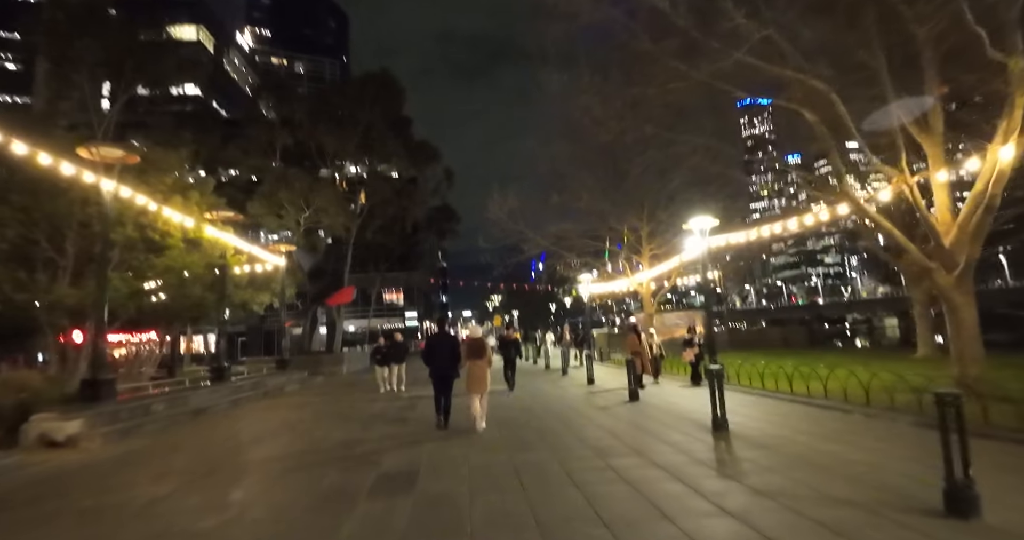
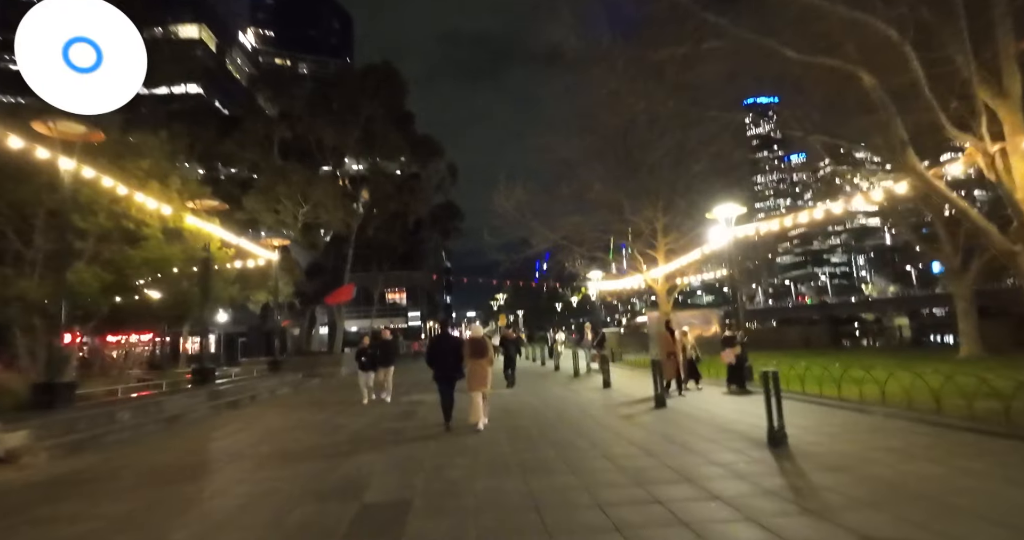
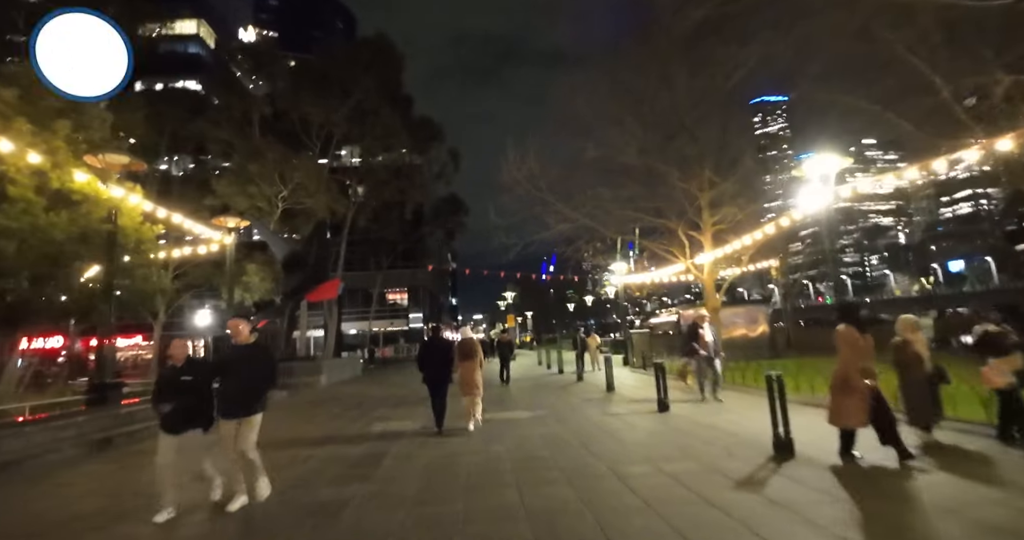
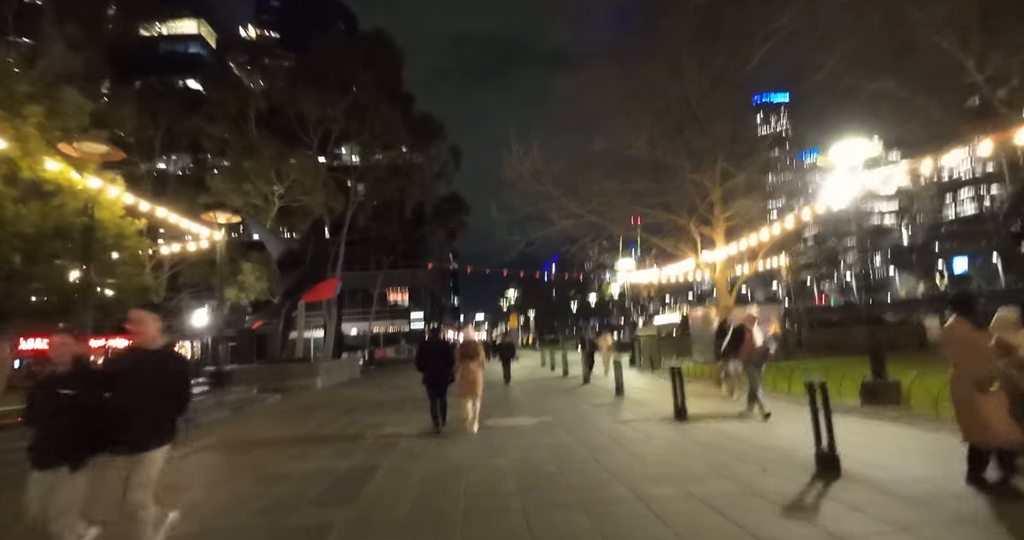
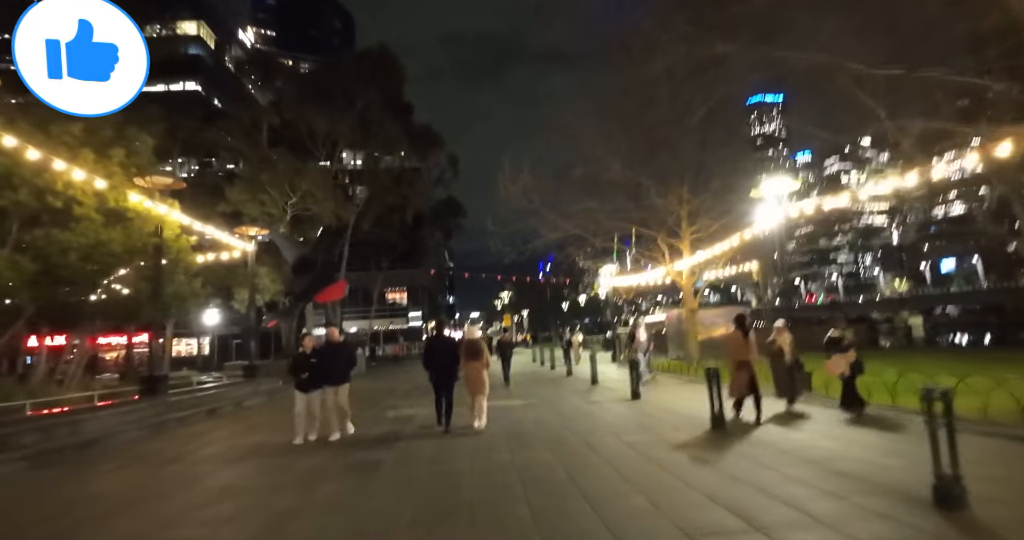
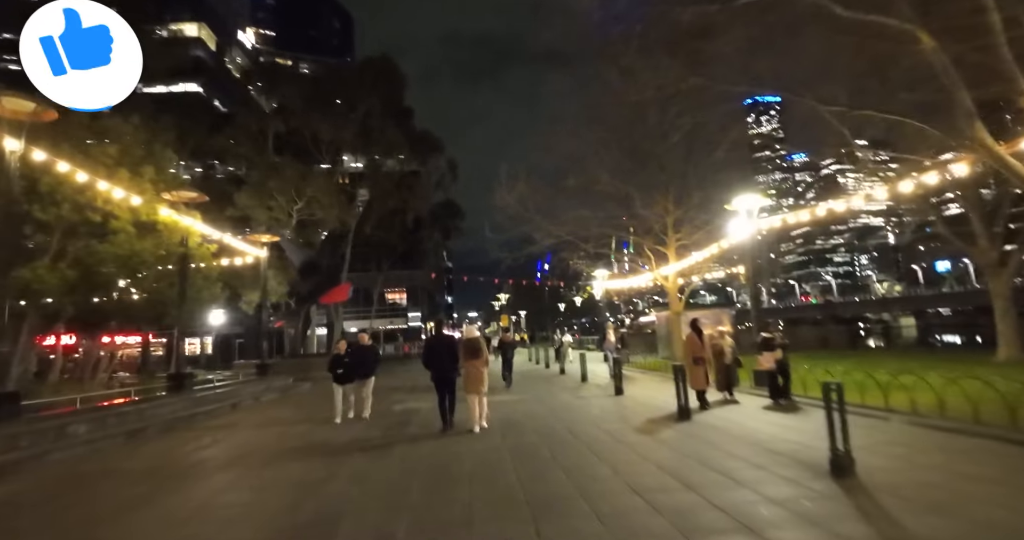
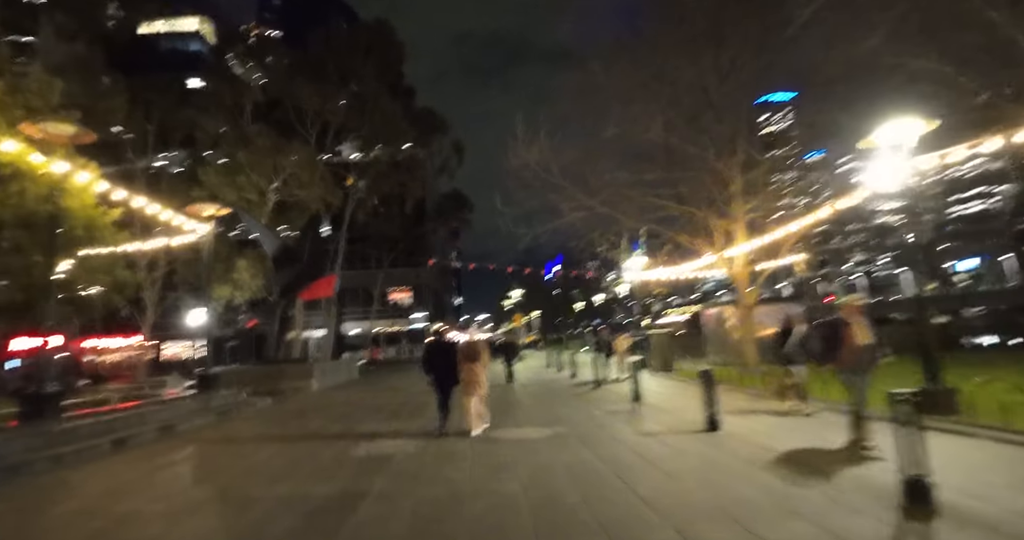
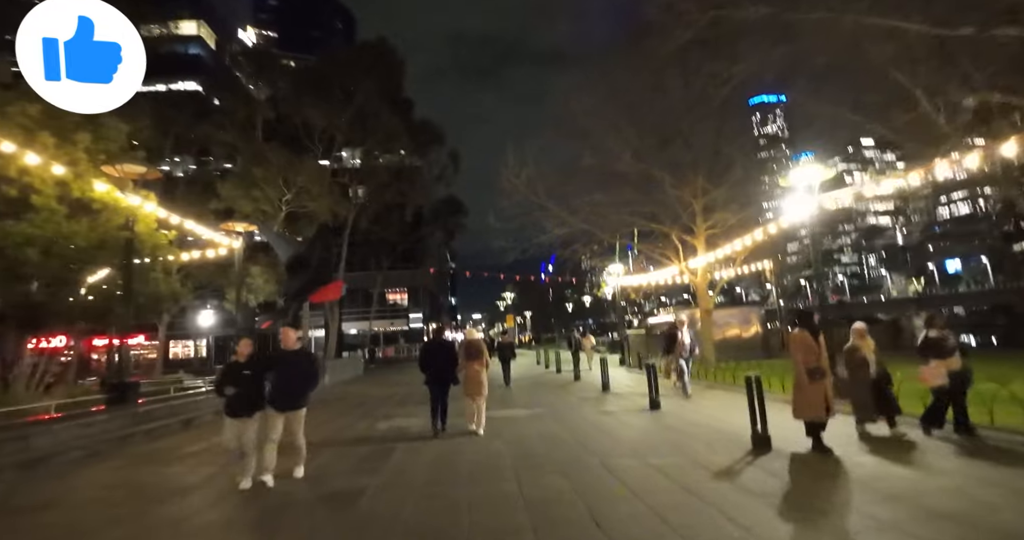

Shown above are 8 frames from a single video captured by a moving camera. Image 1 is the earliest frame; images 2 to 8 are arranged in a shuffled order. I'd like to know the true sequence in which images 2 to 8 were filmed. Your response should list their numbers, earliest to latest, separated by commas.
2, 6, 5, 8, 3, 4, 7
